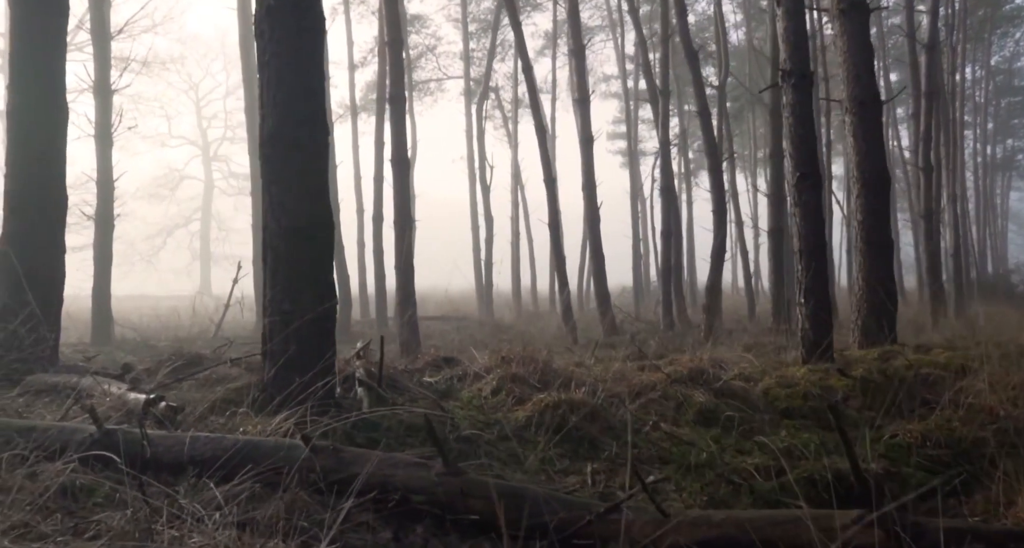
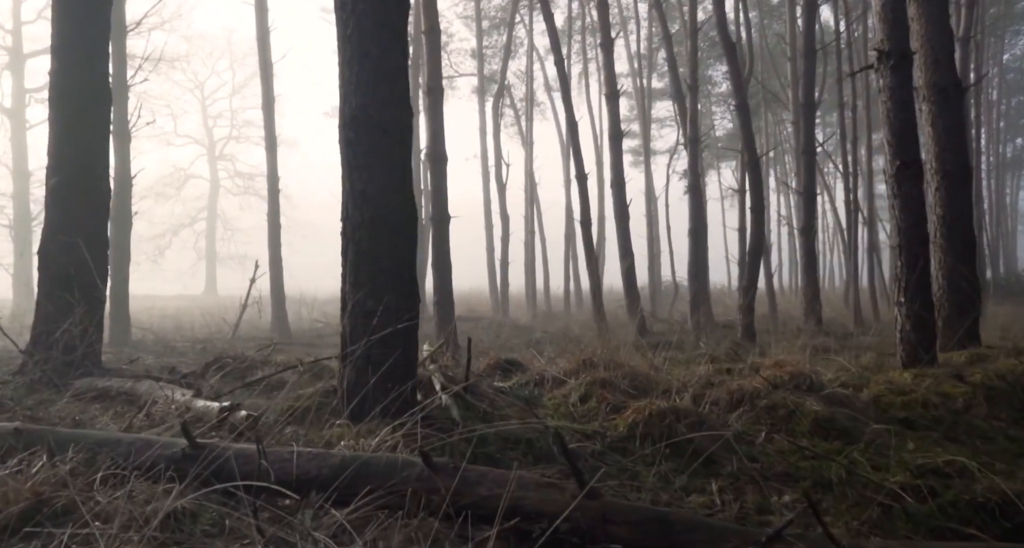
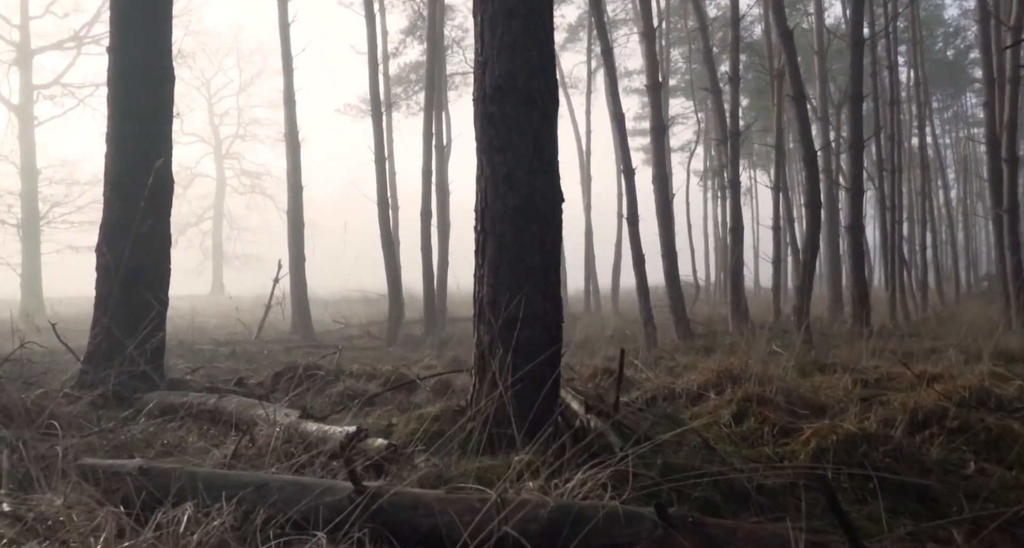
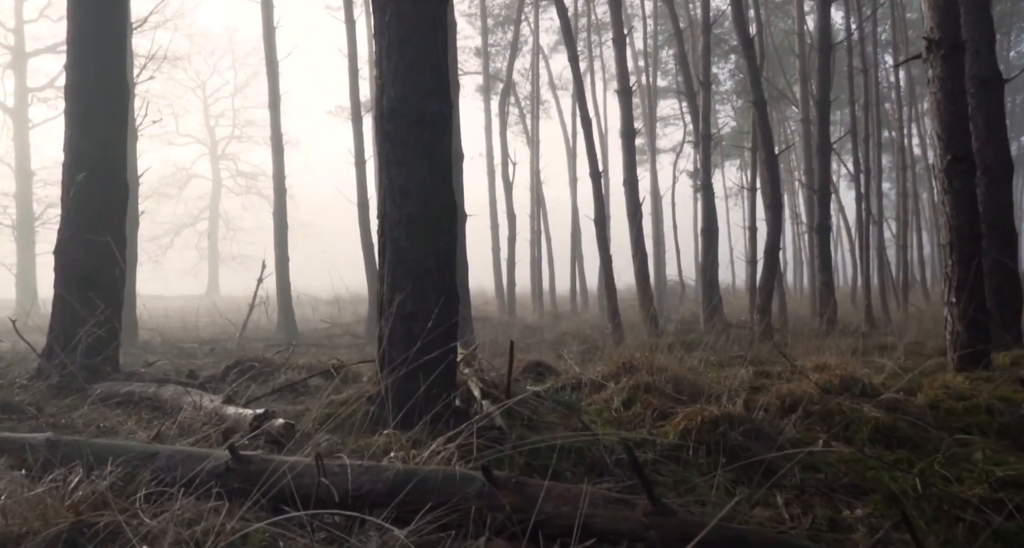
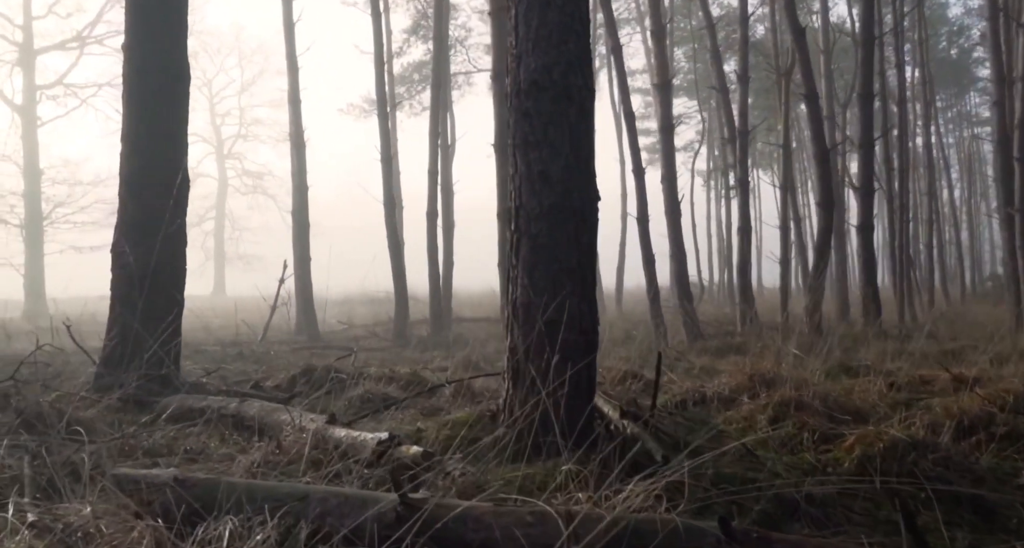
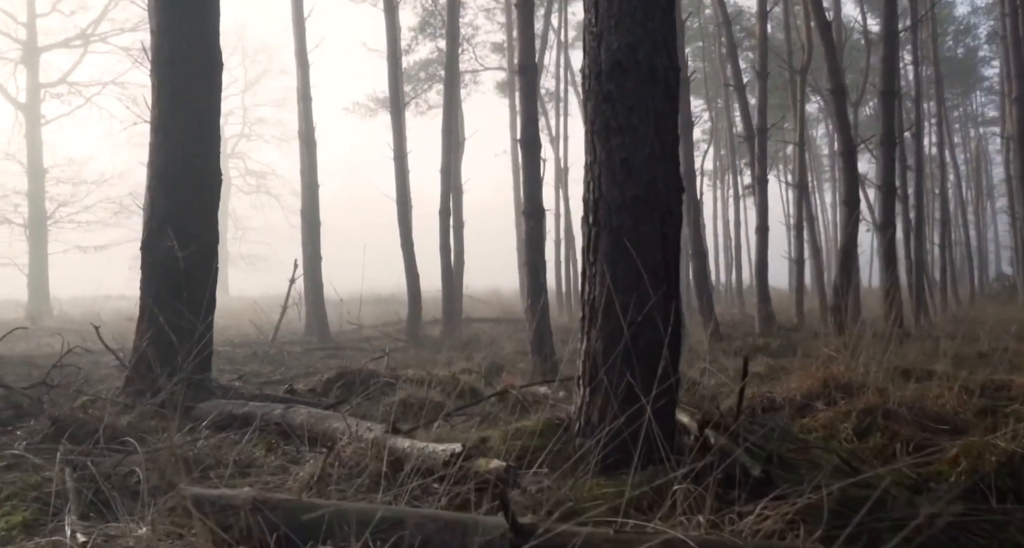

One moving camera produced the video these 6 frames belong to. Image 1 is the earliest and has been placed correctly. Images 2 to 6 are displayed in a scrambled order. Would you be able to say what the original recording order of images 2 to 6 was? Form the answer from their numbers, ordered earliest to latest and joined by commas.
2, 4, 3, 5, 6
